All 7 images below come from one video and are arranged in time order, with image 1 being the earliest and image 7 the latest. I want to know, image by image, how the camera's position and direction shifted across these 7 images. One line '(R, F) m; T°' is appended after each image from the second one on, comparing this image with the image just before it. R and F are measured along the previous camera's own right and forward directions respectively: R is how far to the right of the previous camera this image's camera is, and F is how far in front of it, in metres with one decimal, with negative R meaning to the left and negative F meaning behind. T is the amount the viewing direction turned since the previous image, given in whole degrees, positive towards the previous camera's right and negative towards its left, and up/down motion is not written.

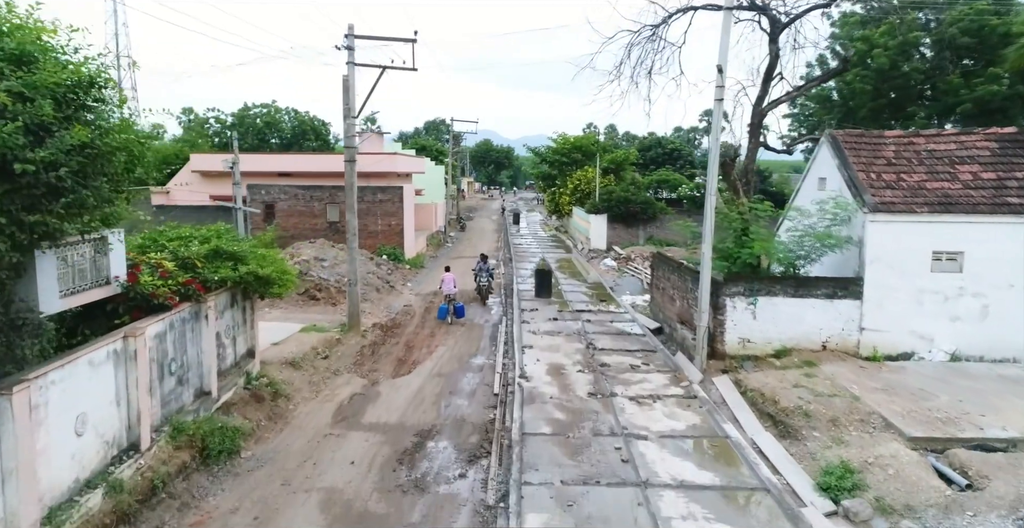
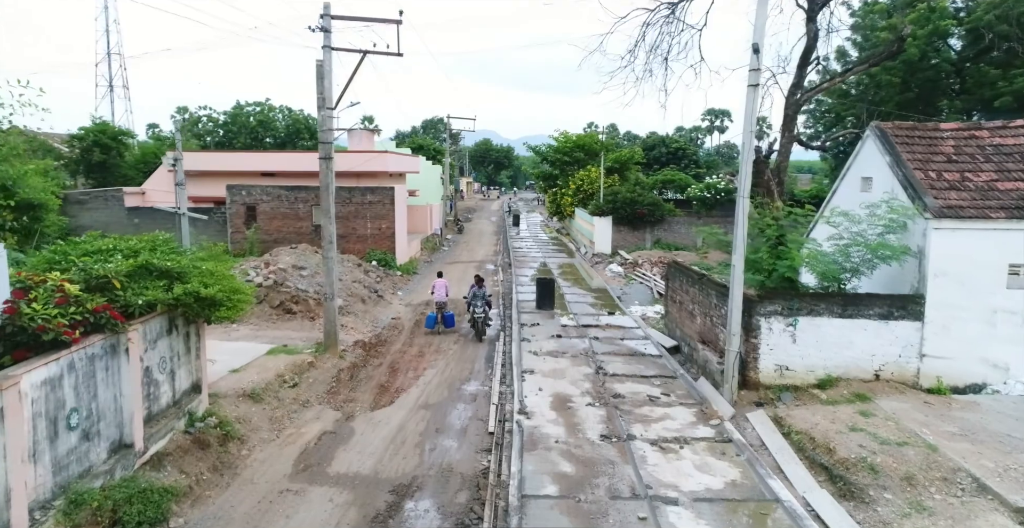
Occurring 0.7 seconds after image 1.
(0.0, +1.5) m; 0°
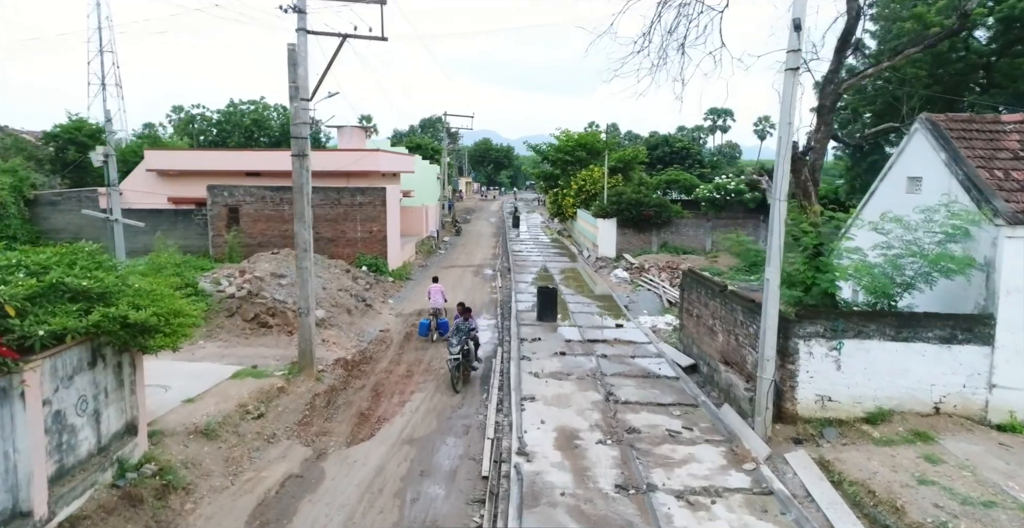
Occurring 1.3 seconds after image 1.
(0.0, +1.2) m; 0°
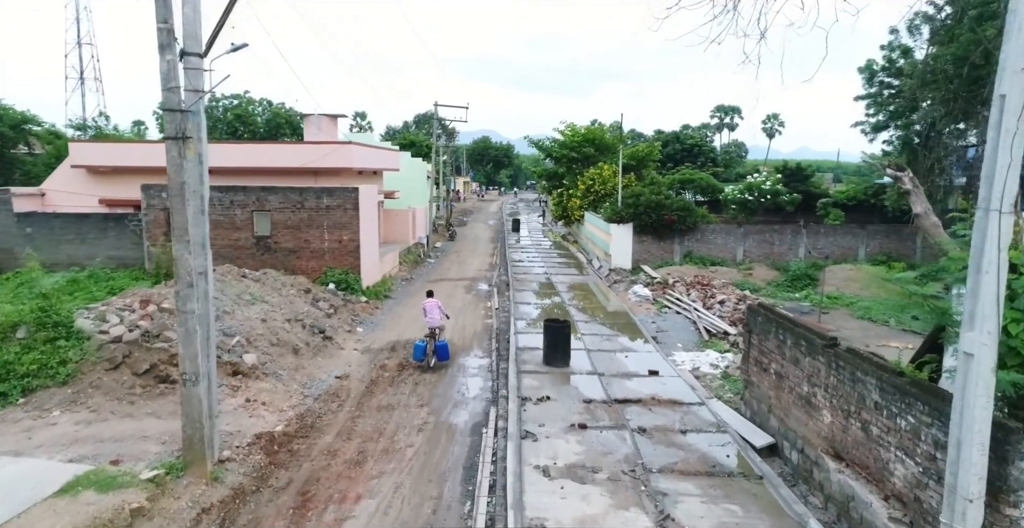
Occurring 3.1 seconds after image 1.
(0.0, +3.3) m; 0°
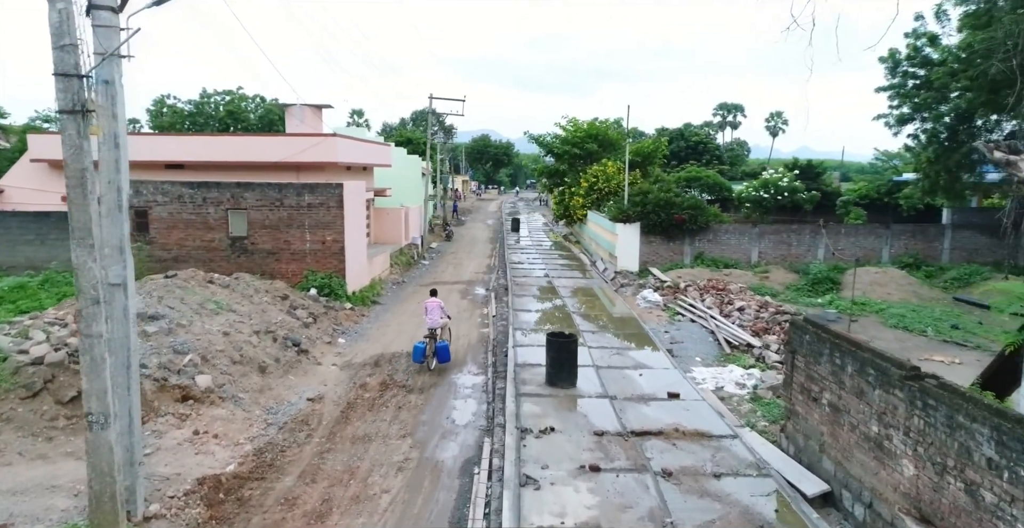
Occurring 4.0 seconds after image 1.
(0.0, +1.4) m; 0°
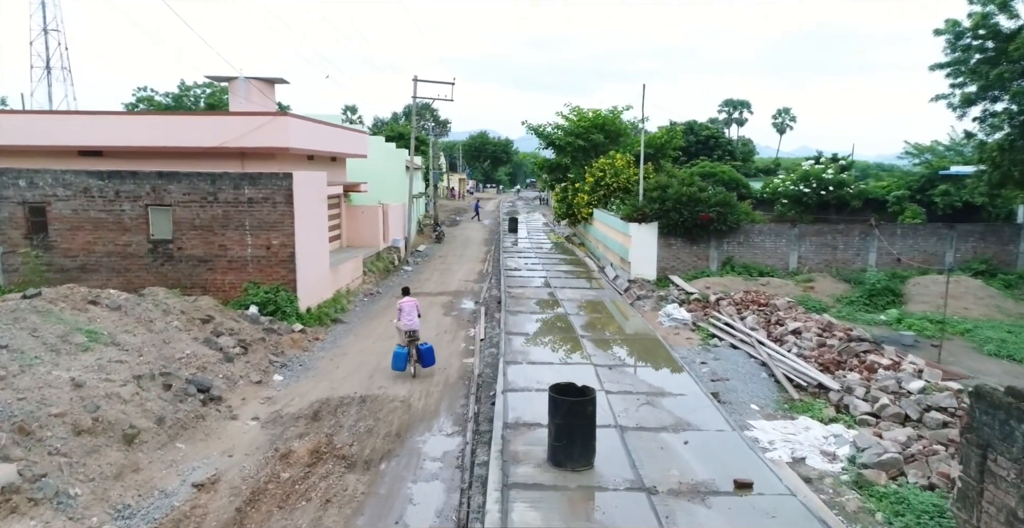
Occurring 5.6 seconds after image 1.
(+0.1, +3.0) m; 0°
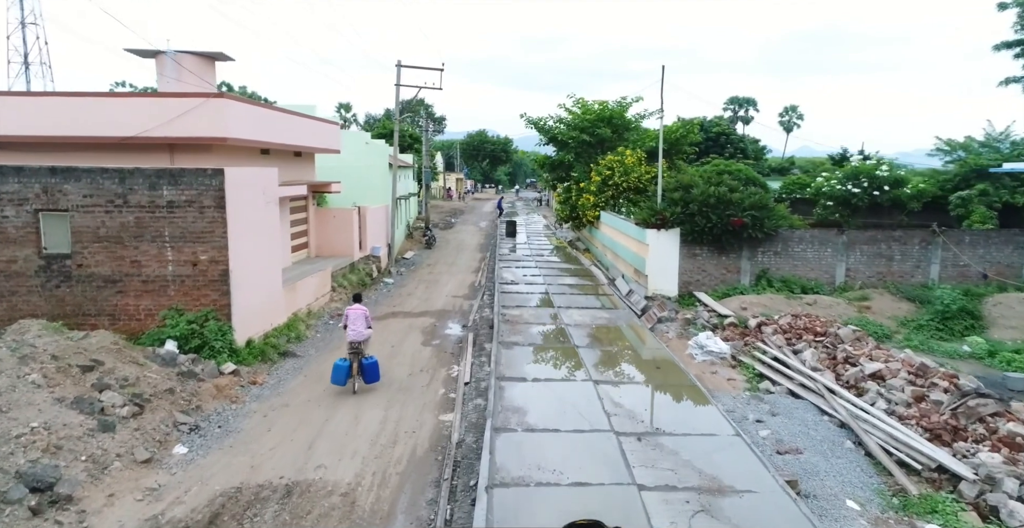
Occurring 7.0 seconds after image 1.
(+0.1, +2.6) m; 0°
